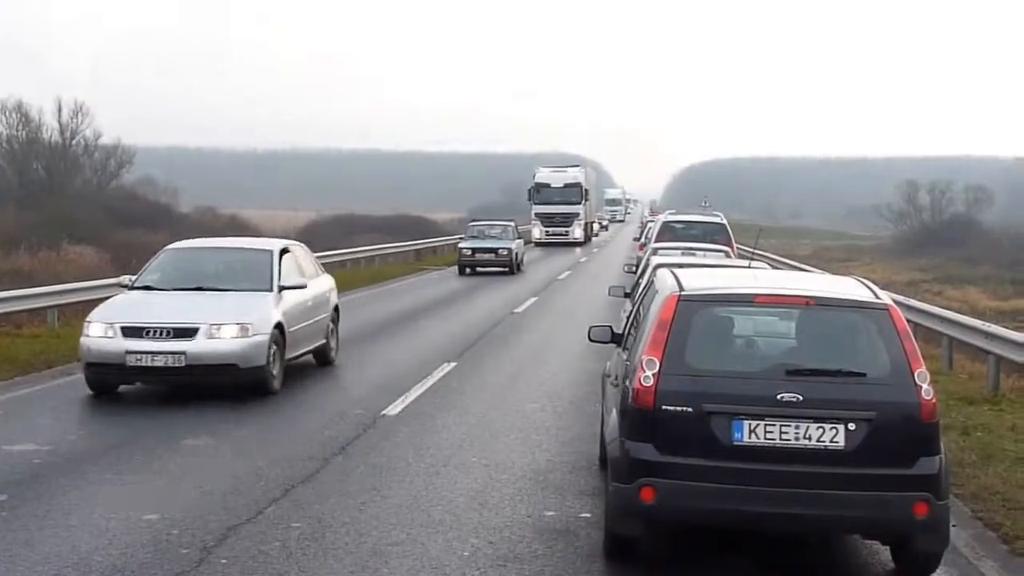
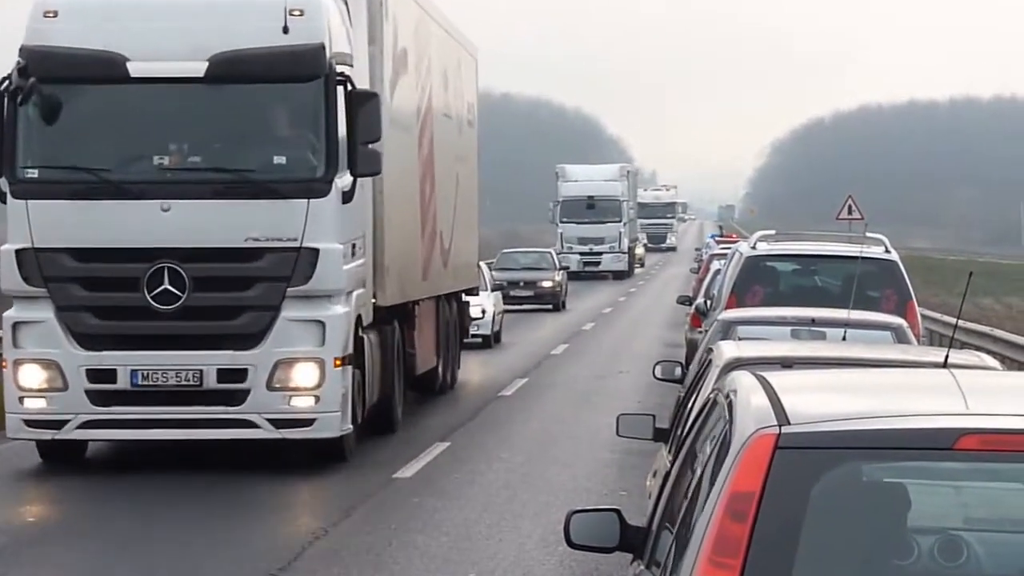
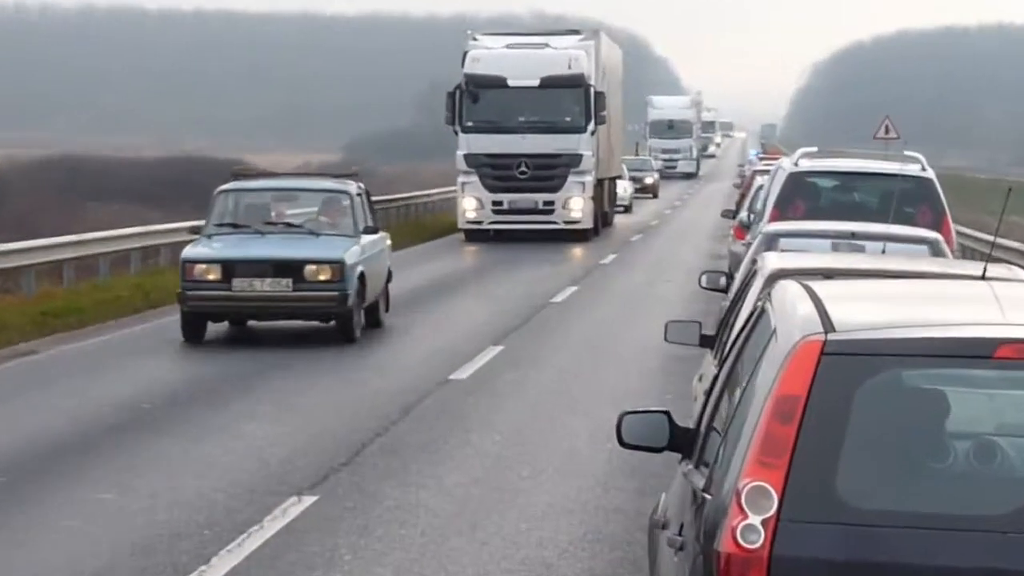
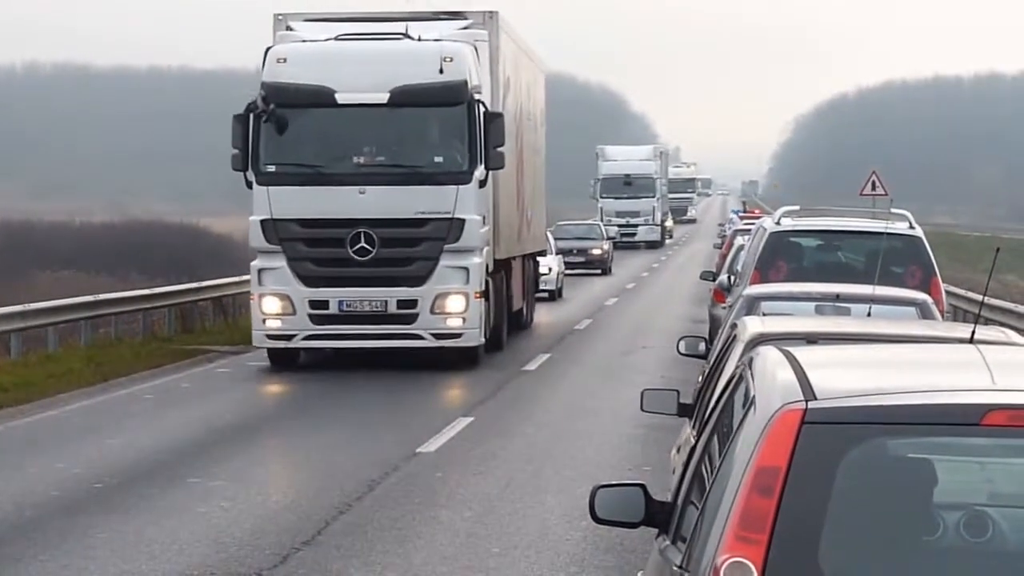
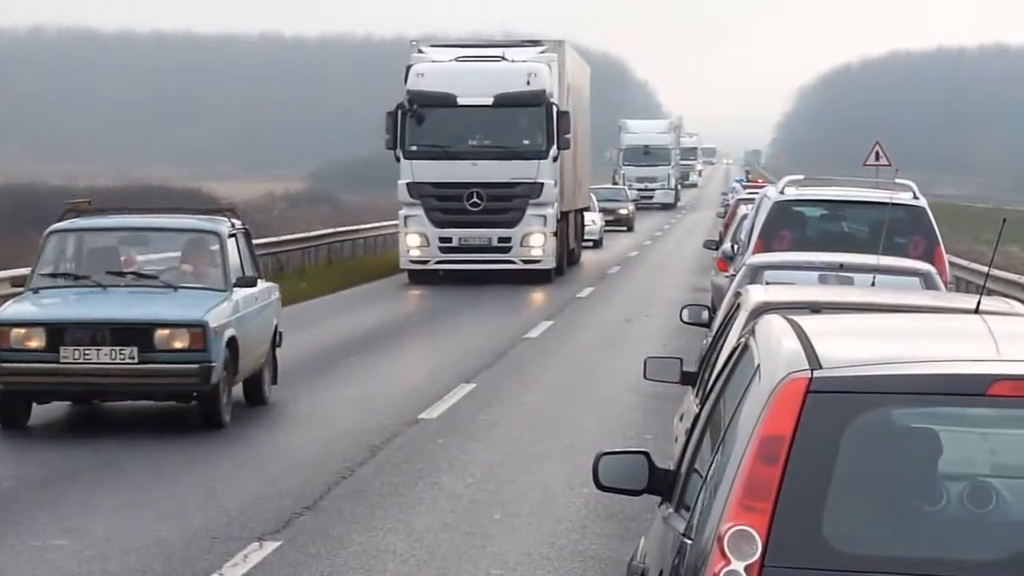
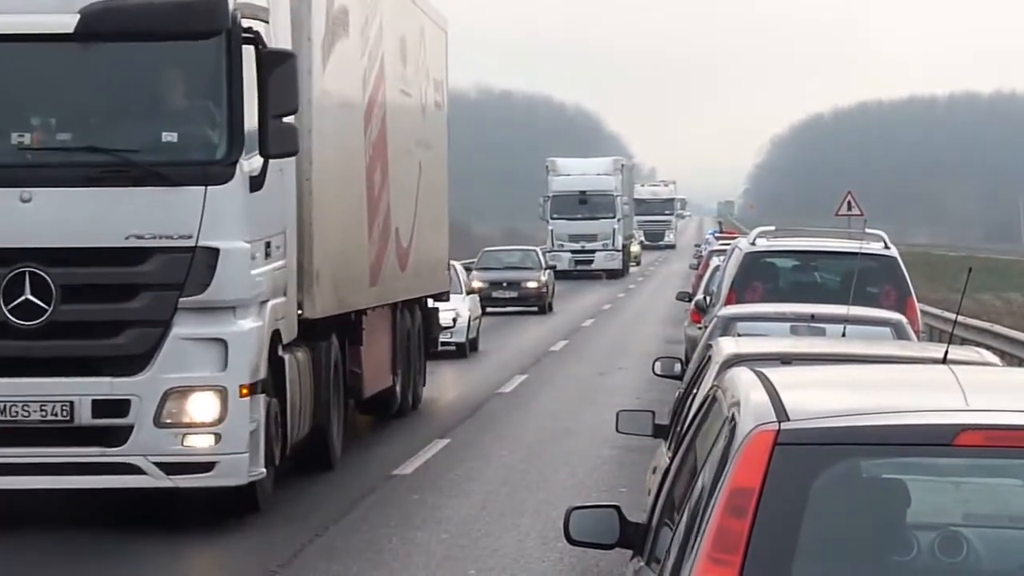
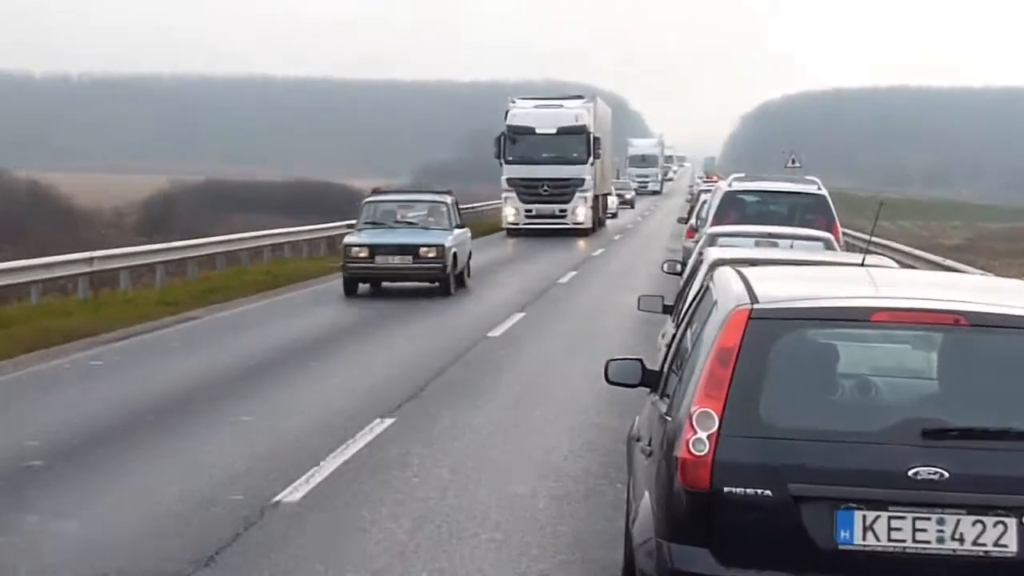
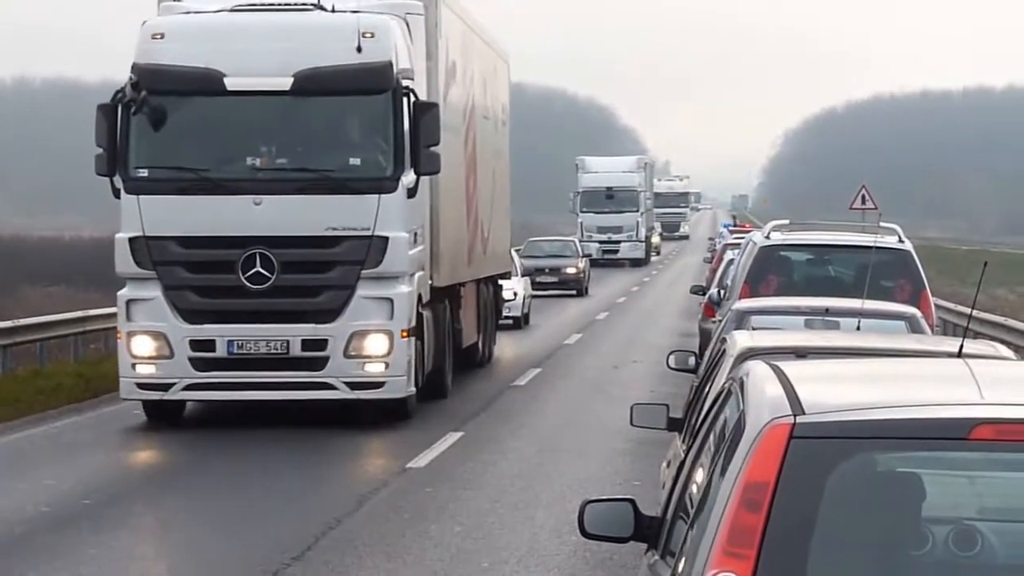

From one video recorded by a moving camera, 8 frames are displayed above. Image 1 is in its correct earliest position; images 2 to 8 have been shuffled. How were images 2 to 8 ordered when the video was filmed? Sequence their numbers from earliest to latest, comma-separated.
7, 3, 5, 4, 8, 2, 6
